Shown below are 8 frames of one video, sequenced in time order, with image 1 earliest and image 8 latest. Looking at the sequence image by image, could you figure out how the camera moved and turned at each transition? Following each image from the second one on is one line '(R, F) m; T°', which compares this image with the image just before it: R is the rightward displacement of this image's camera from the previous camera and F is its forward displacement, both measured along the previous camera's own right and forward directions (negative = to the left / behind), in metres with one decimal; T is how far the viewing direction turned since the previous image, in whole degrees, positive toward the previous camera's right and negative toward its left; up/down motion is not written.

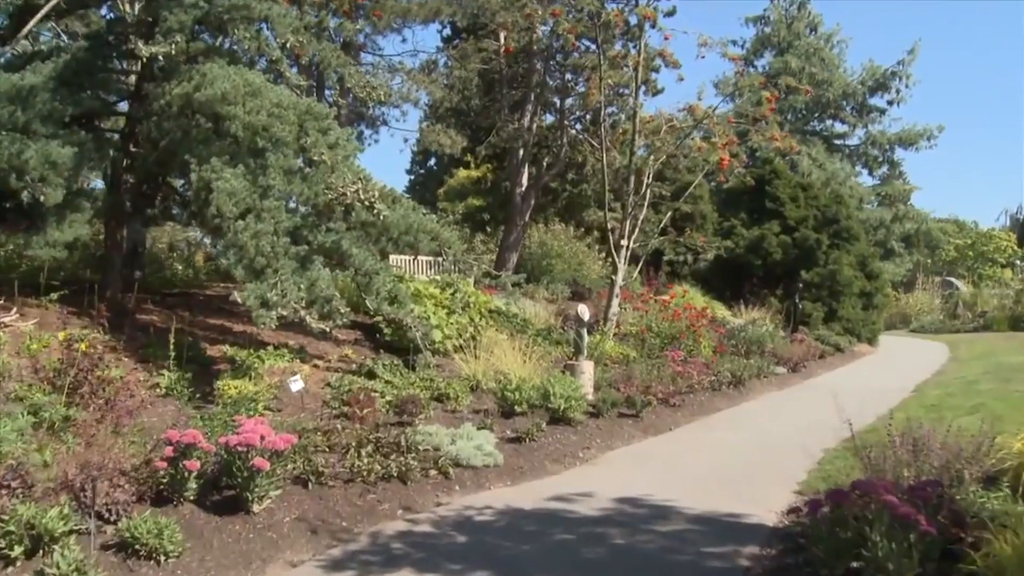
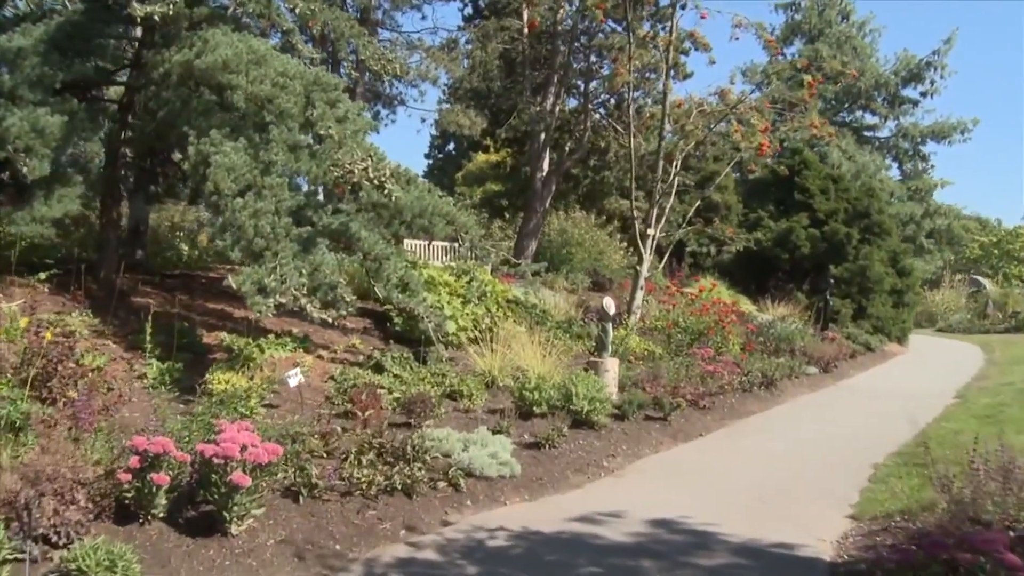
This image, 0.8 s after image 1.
(0.0, +0.7) m; -1°
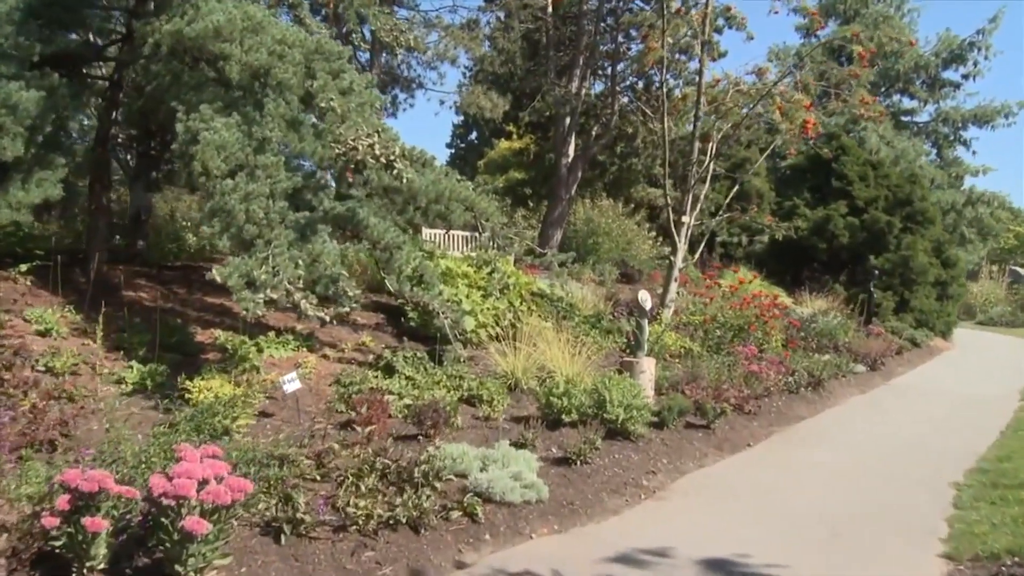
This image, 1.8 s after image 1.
(0.0, +0.9) m; -1°
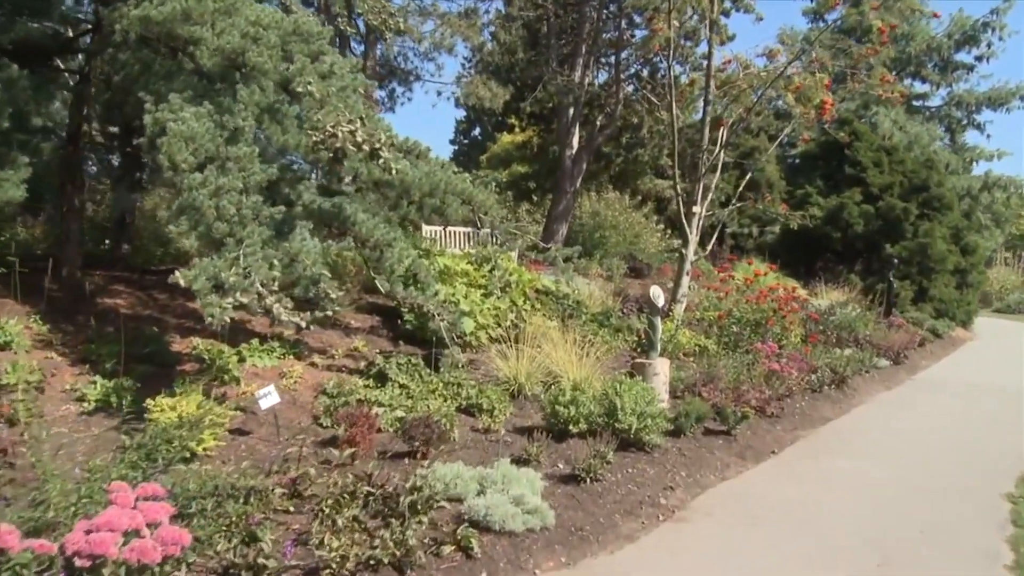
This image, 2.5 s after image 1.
(0.0, +0.6) m; 0°
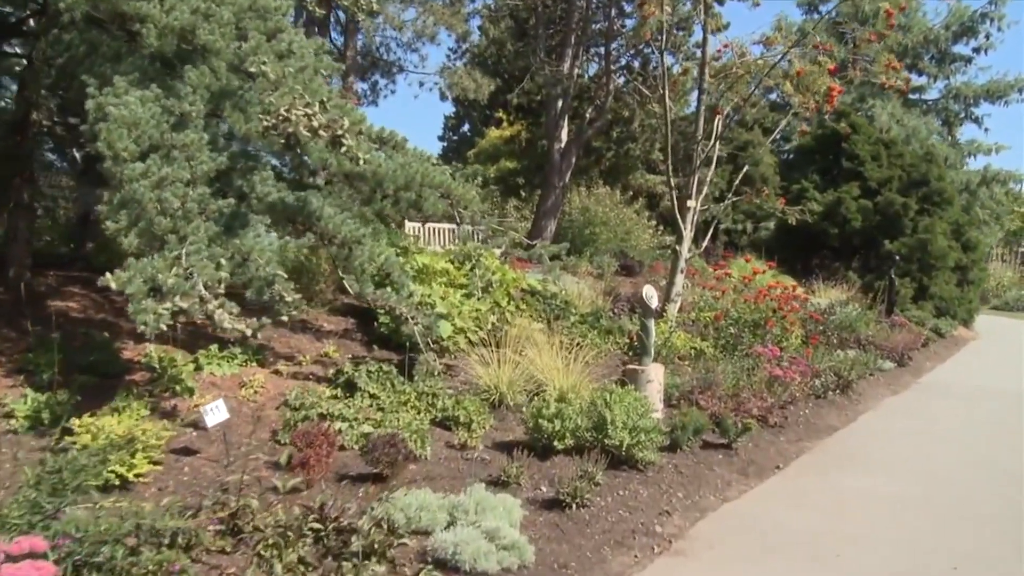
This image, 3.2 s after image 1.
(+0.1, +0.6) m; 0°
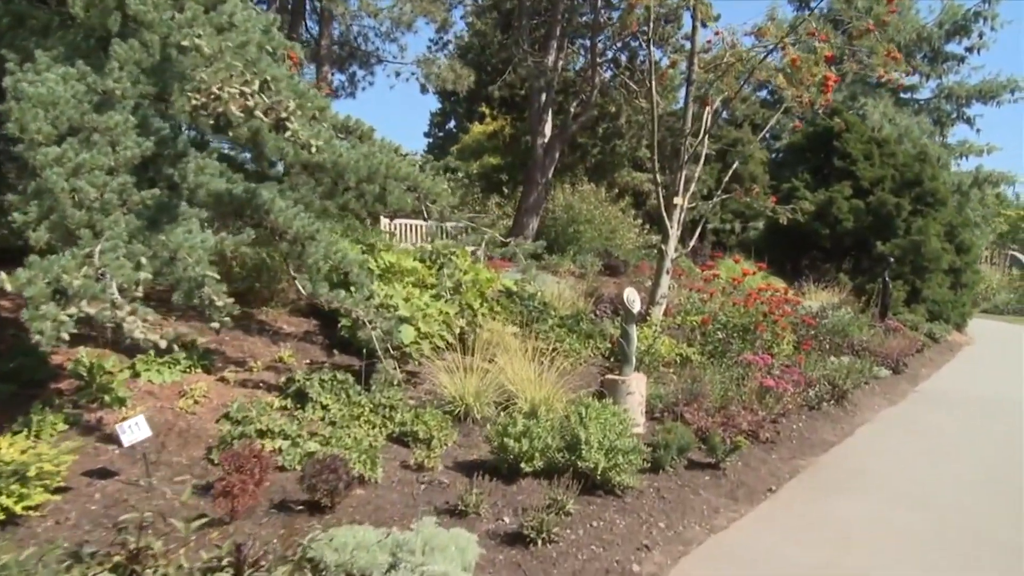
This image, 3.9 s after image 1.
(+0.1, +0.6) m; +1°
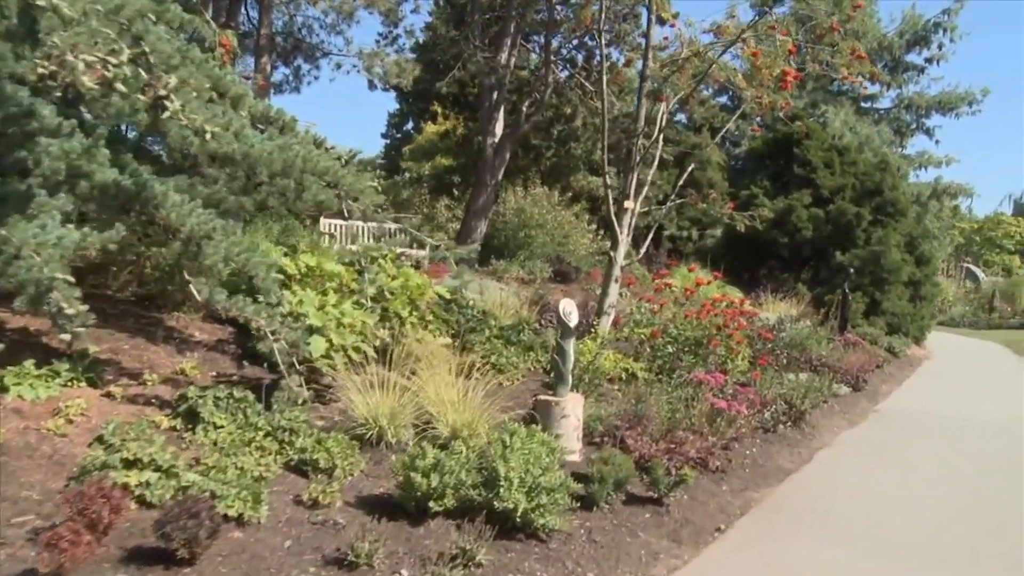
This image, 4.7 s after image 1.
(+0.2, +0.7) m; +2°
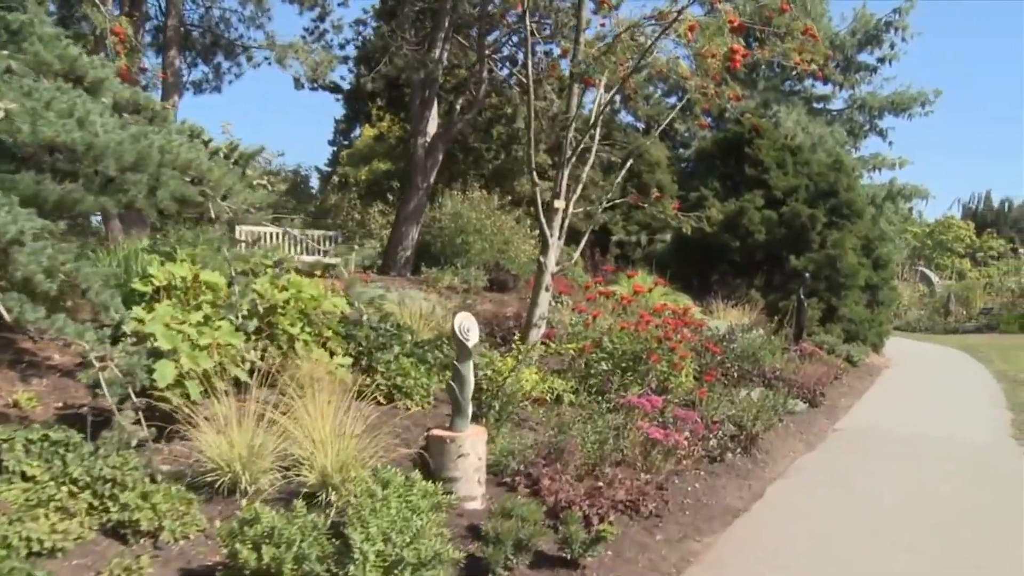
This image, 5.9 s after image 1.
(+0.3, +1.0) m; +2°
